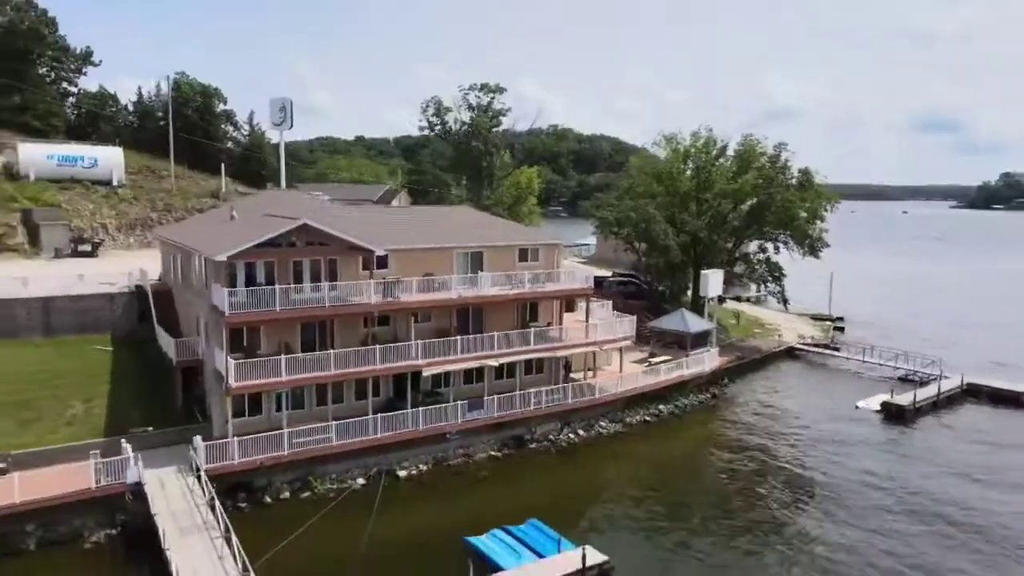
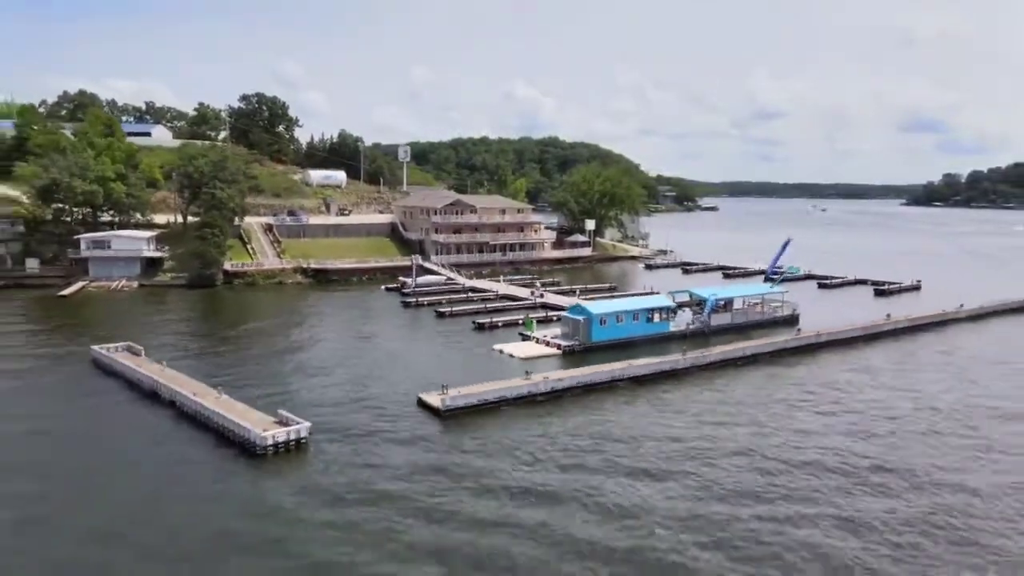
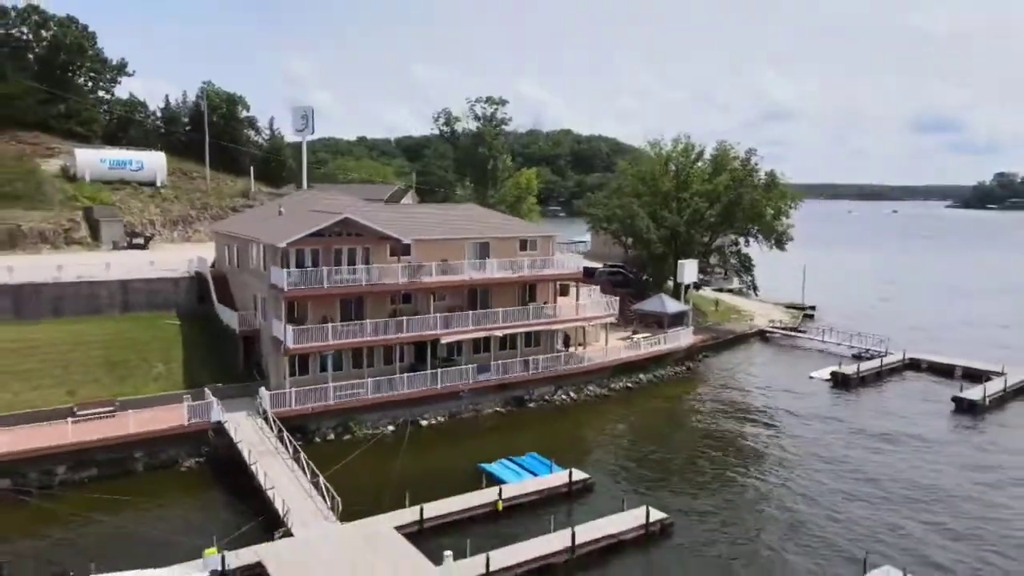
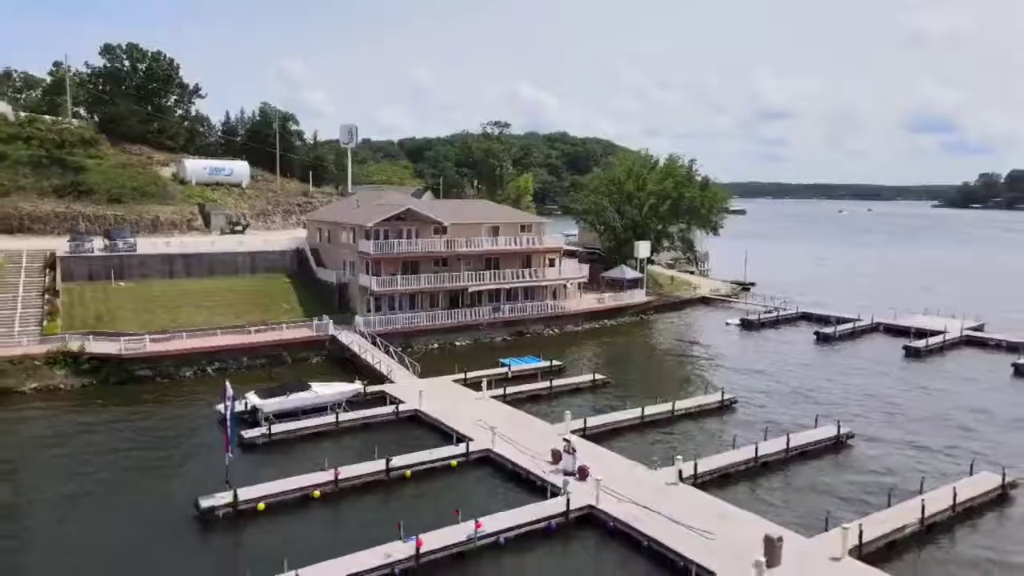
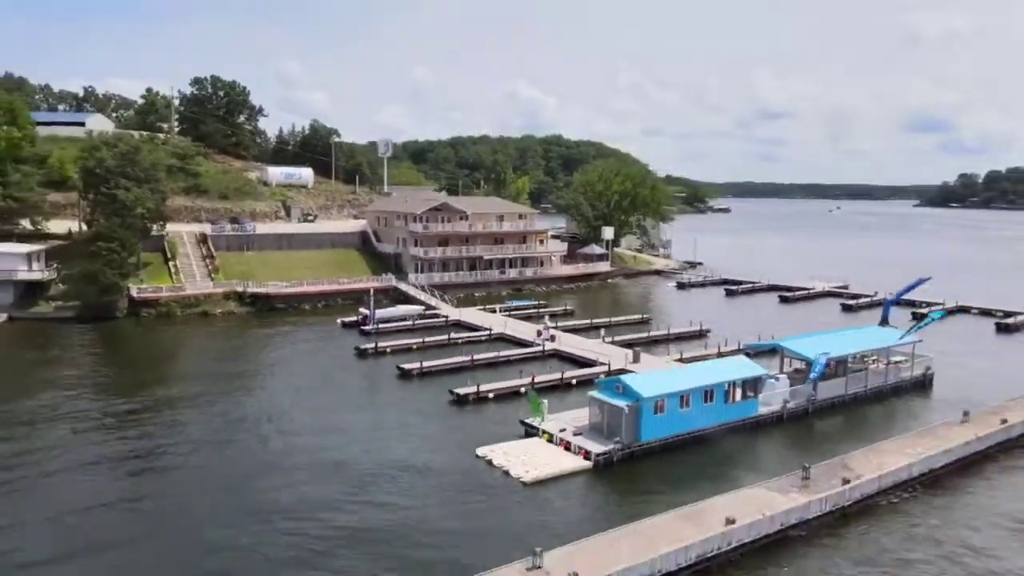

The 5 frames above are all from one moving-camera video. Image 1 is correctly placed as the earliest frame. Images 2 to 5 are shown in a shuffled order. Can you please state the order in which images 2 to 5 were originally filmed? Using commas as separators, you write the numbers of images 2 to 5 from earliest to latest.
3, 4, 5, 2
